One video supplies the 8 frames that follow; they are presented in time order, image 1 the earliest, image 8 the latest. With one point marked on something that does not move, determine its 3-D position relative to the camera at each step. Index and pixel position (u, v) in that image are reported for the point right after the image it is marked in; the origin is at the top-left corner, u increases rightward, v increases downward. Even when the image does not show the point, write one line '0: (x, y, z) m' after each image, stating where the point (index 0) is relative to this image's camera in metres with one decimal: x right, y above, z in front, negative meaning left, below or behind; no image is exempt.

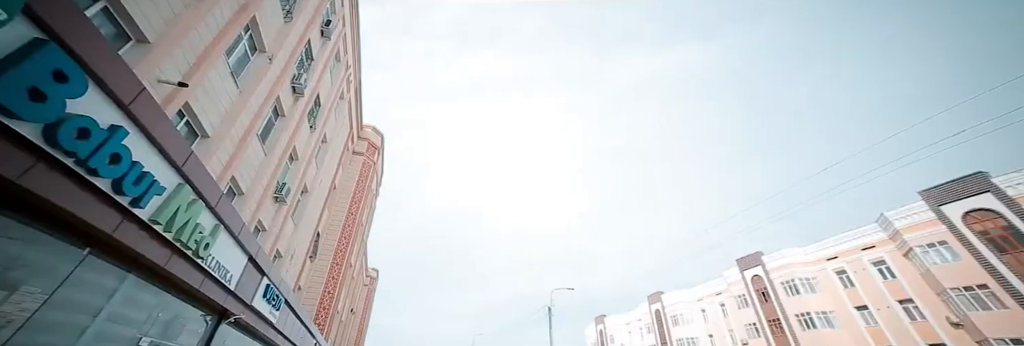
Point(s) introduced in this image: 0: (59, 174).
0: (-3.4, 0.0, +2.8) m
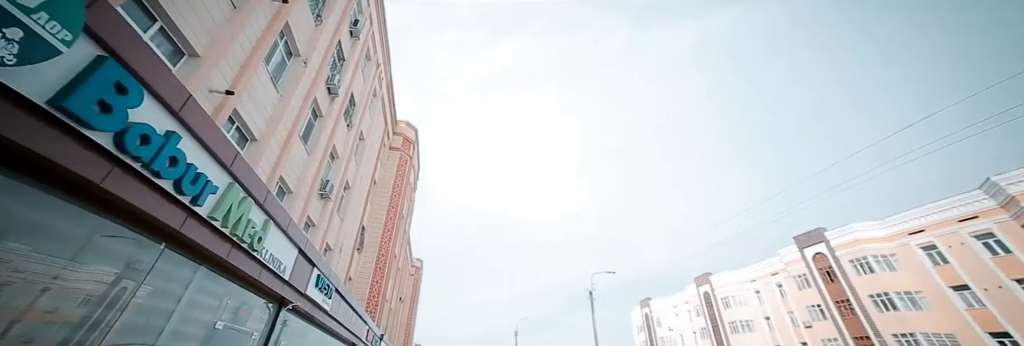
0: (-3.2, -0.1, +3.2) m
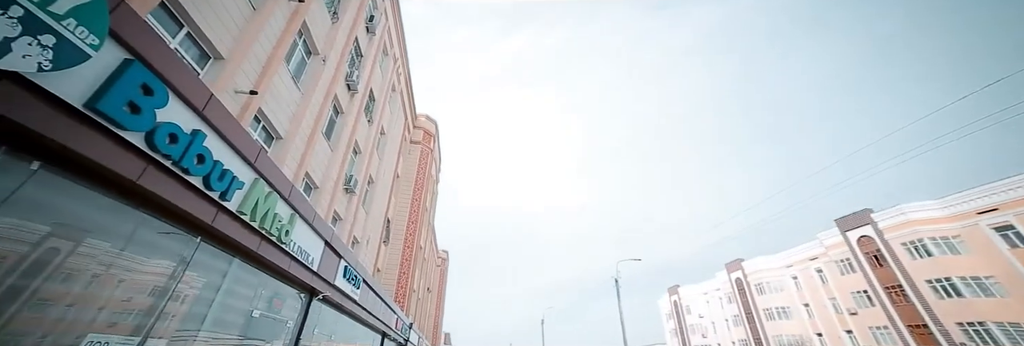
0: (-3.1, 0.0, +3.3) m
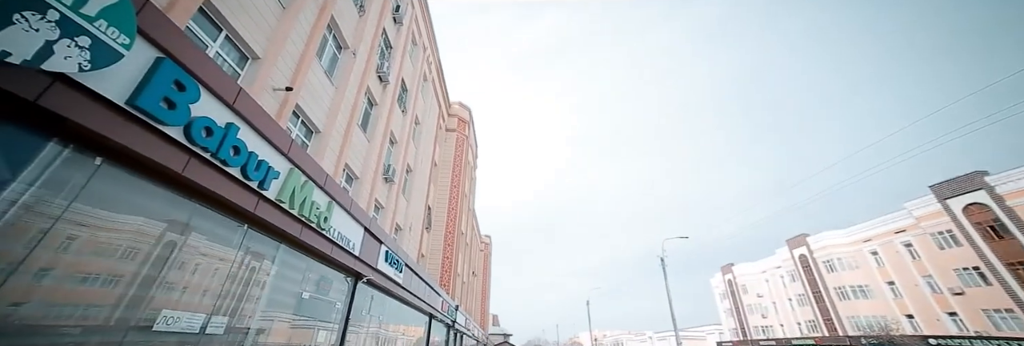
0: (-2.9, 0.0, +3.6) m
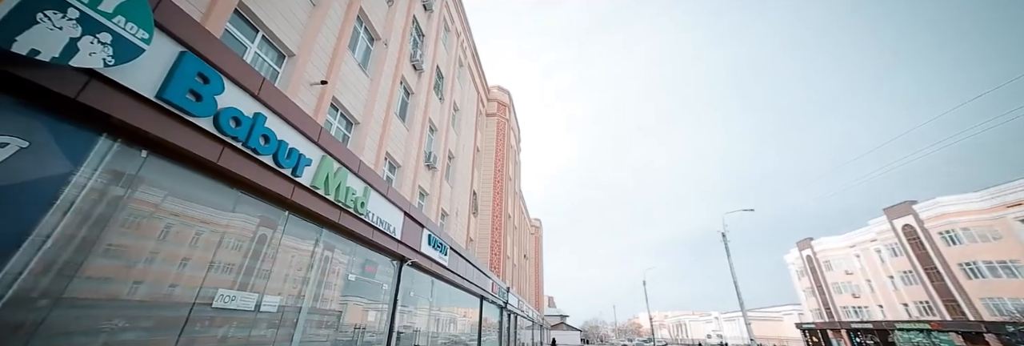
0: (-2.7, +0.2, +3.8) m
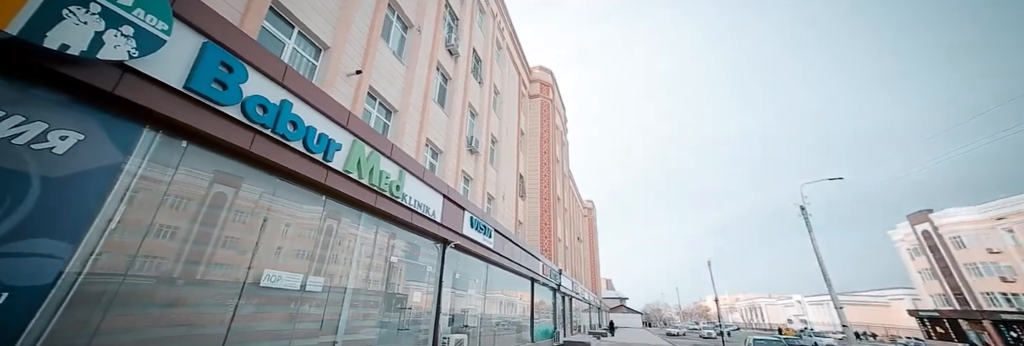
0: (-2.5, +0.3, +3.9) m
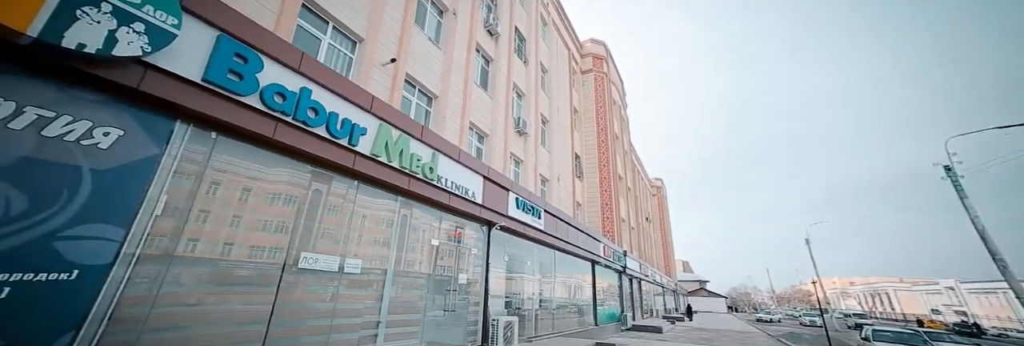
0: (-2.3, +0.5, +4.0) m
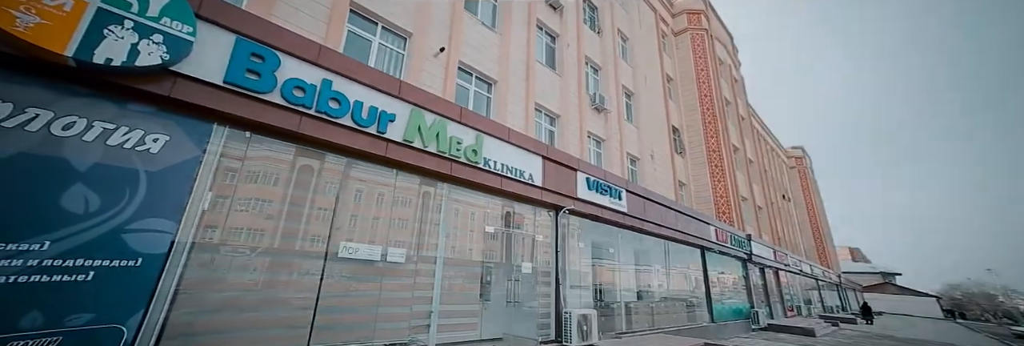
0: (-2.1, +0.6, +4.1) m
